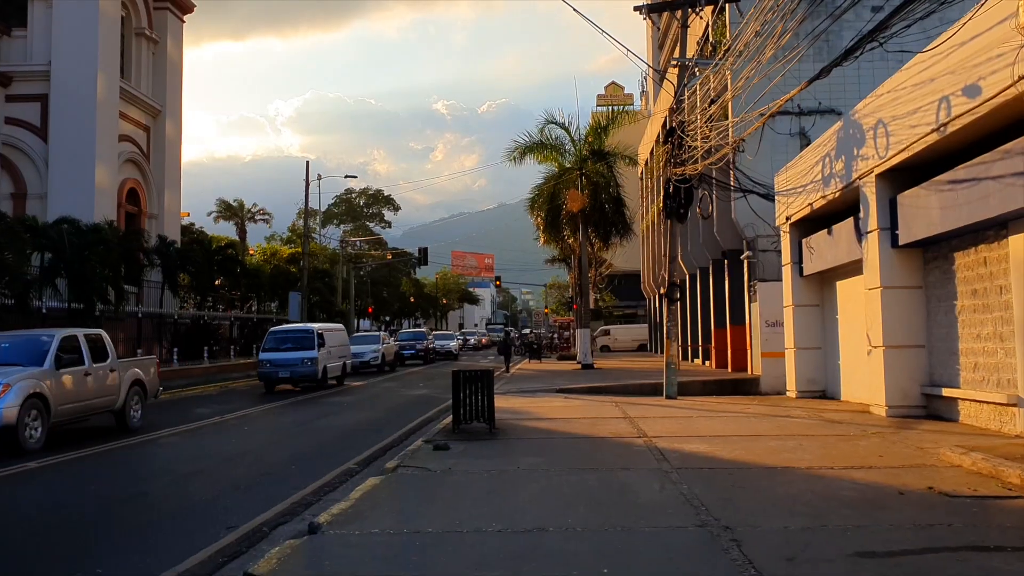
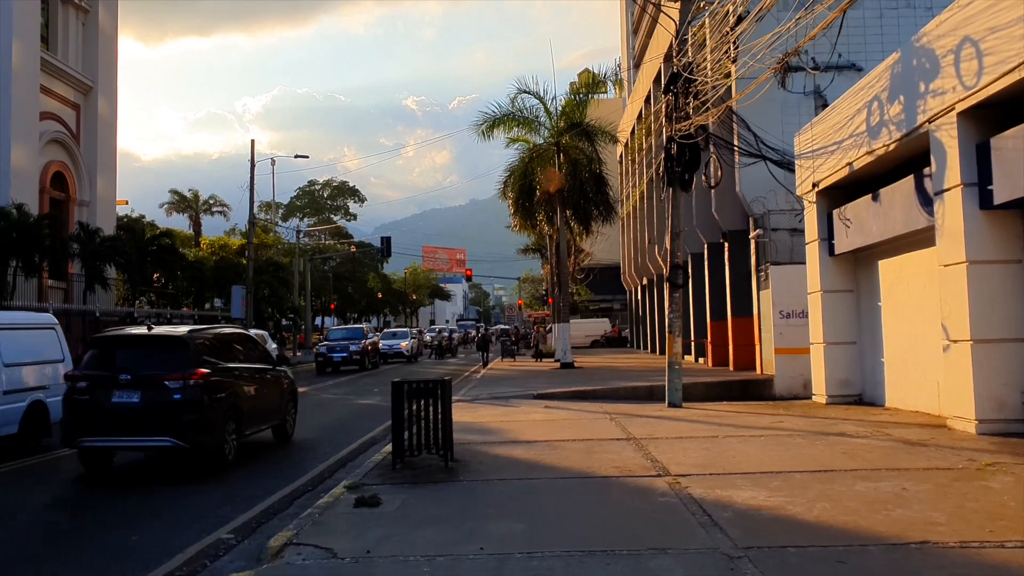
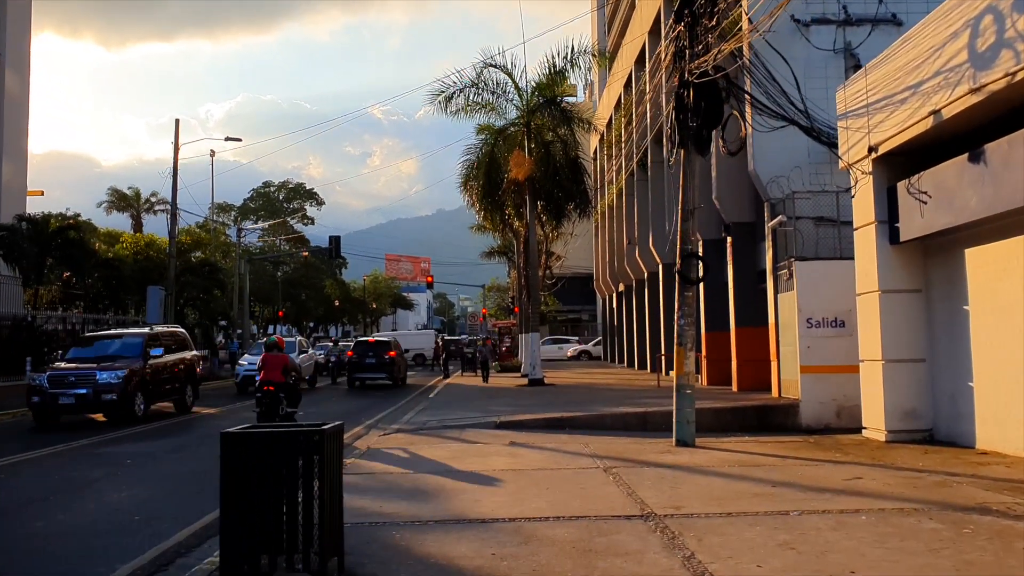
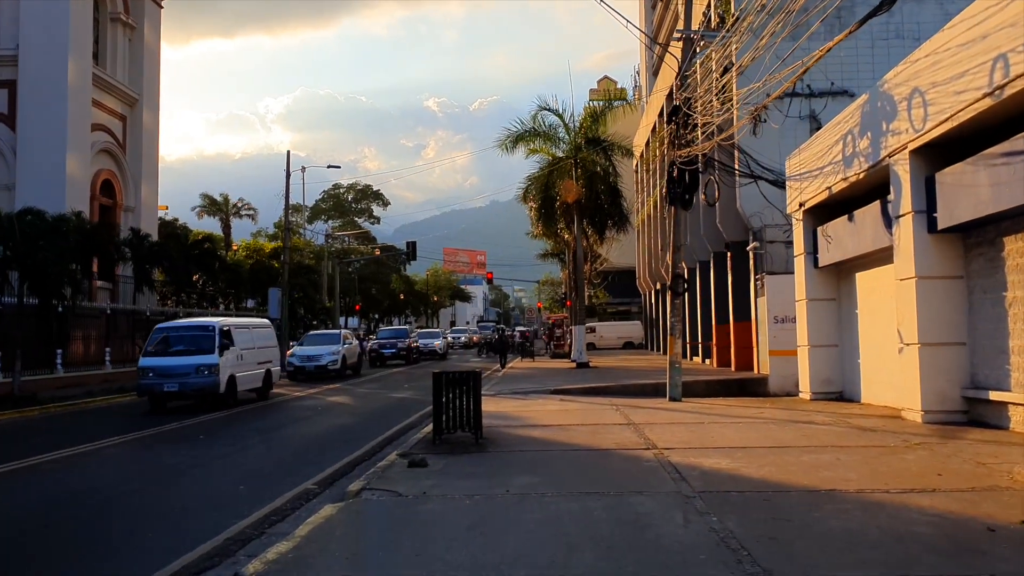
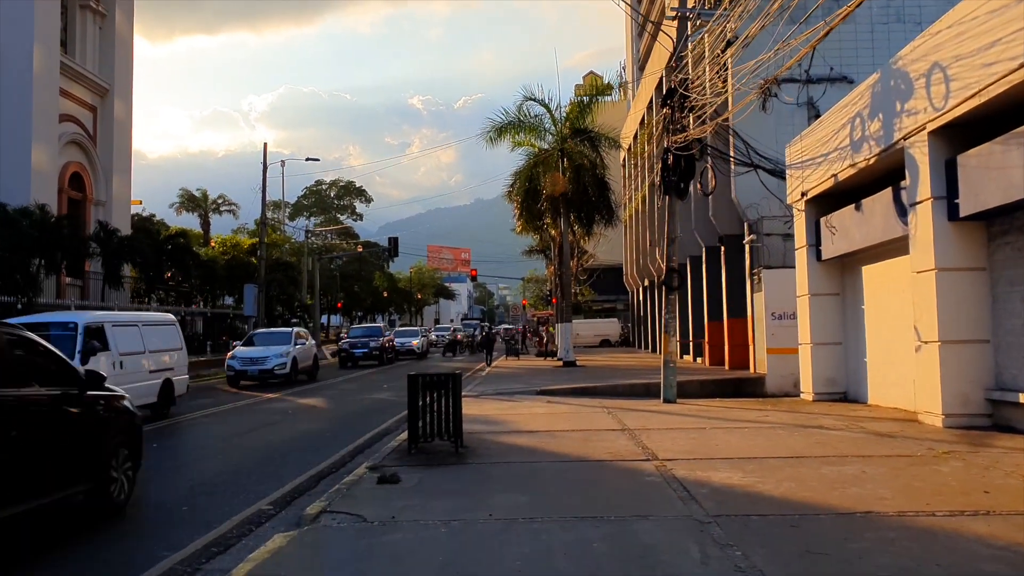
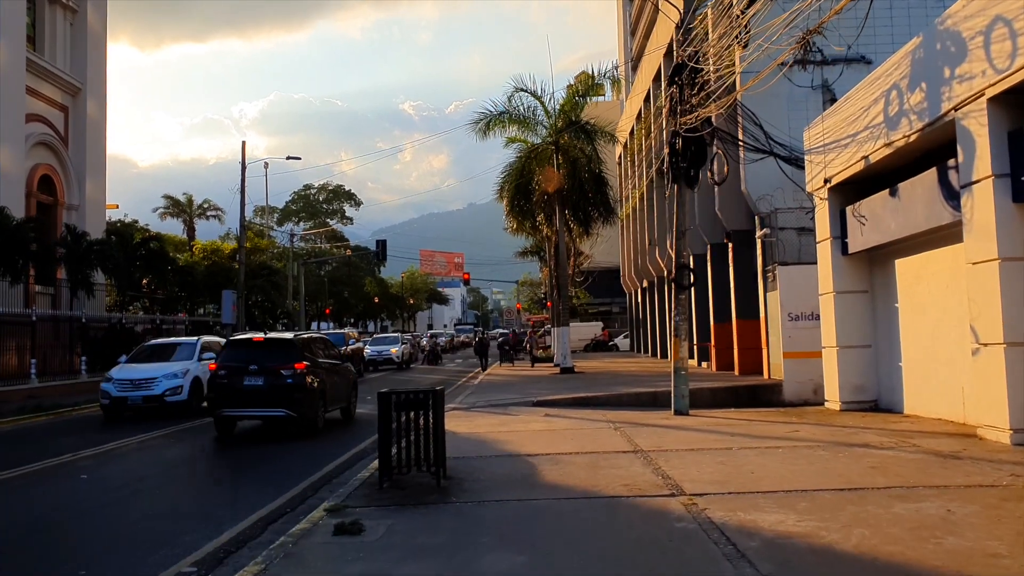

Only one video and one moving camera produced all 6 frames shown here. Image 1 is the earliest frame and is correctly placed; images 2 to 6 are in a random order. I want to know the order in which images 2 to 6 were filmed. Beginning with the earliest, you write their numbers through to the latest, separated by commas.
4, 5, 2, 6, 3
